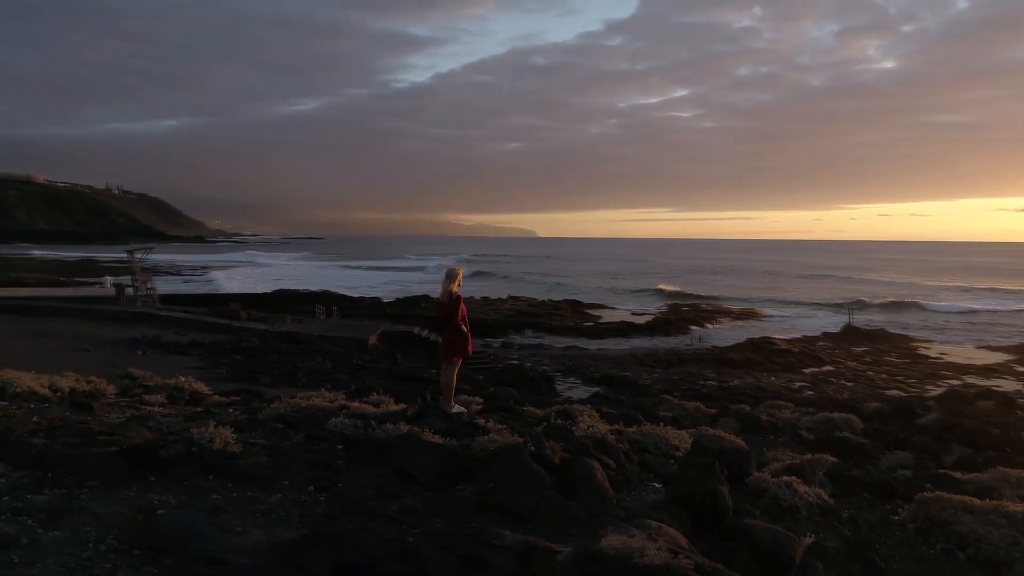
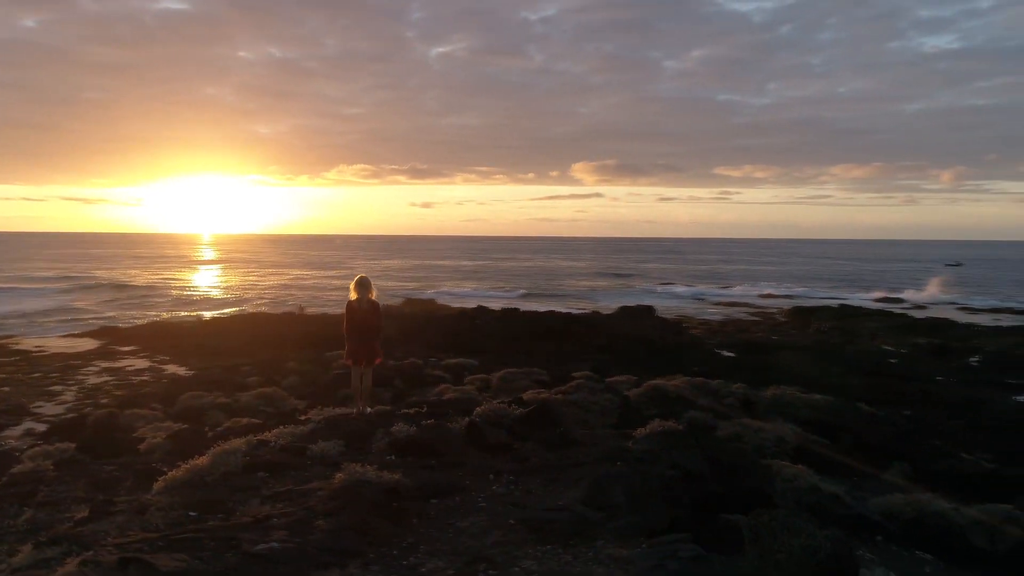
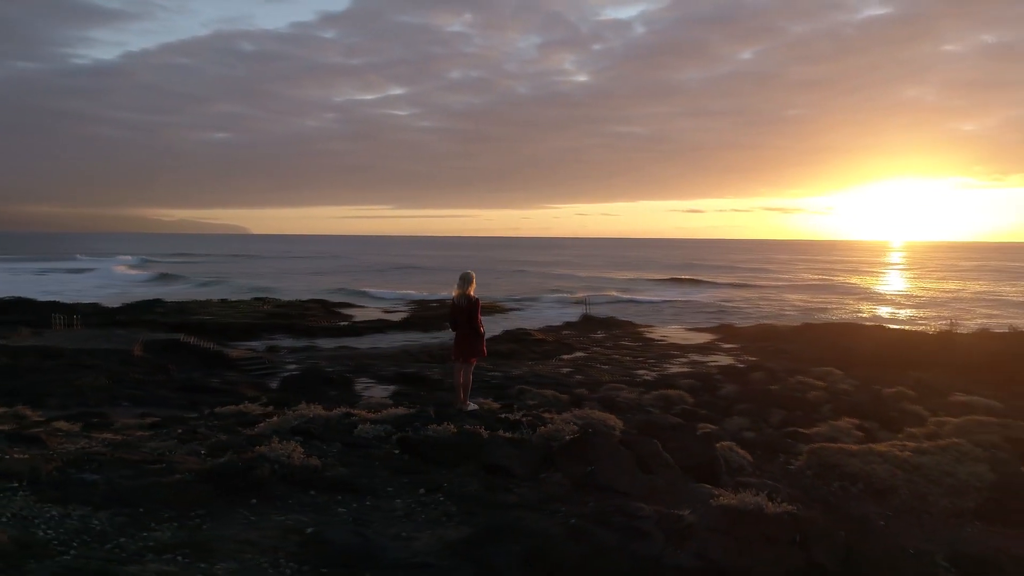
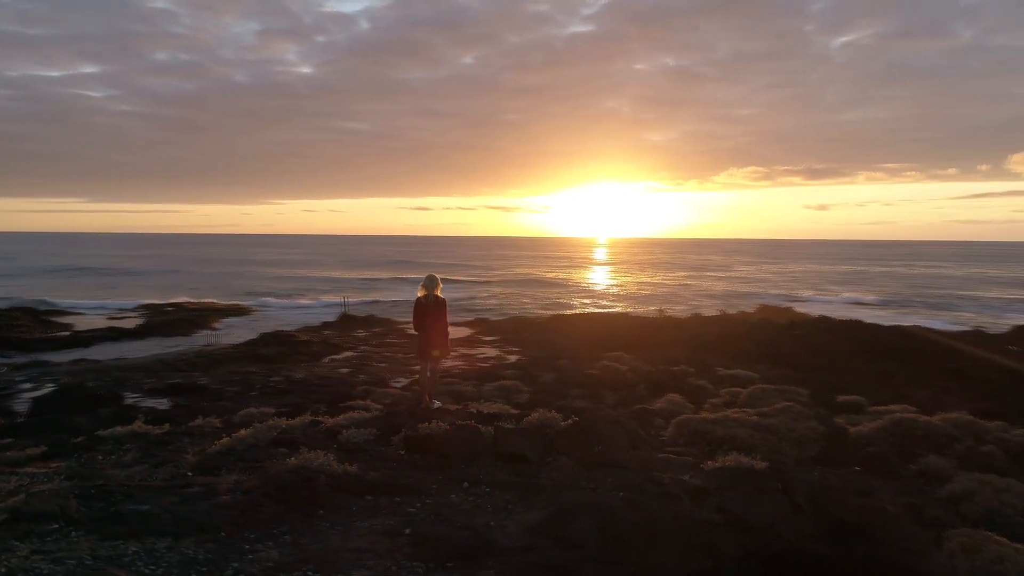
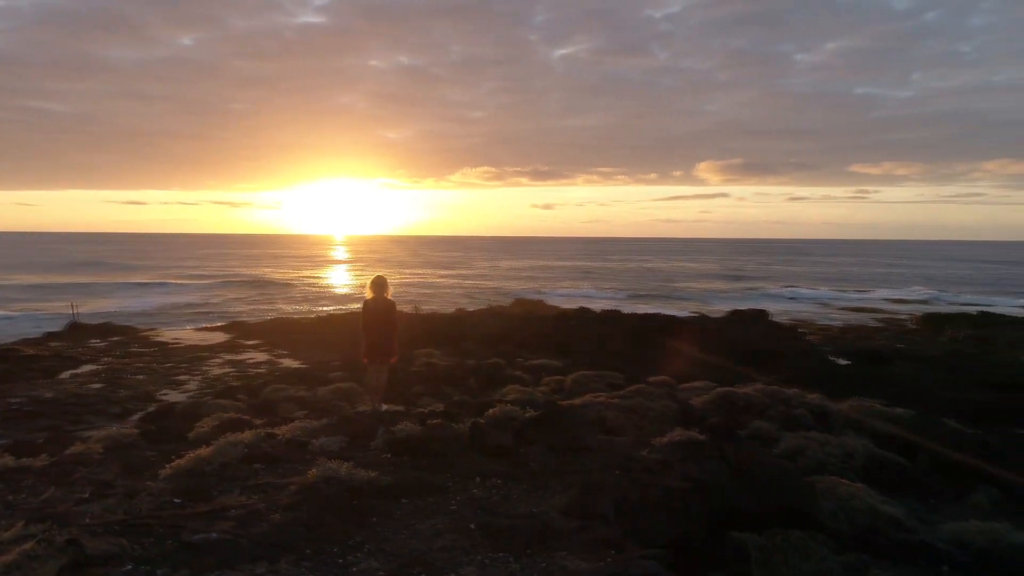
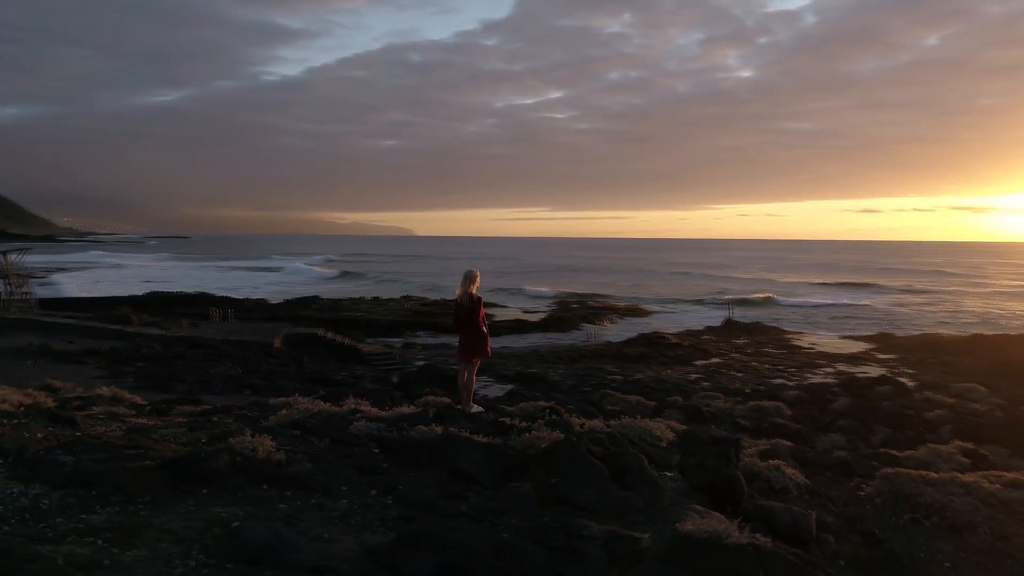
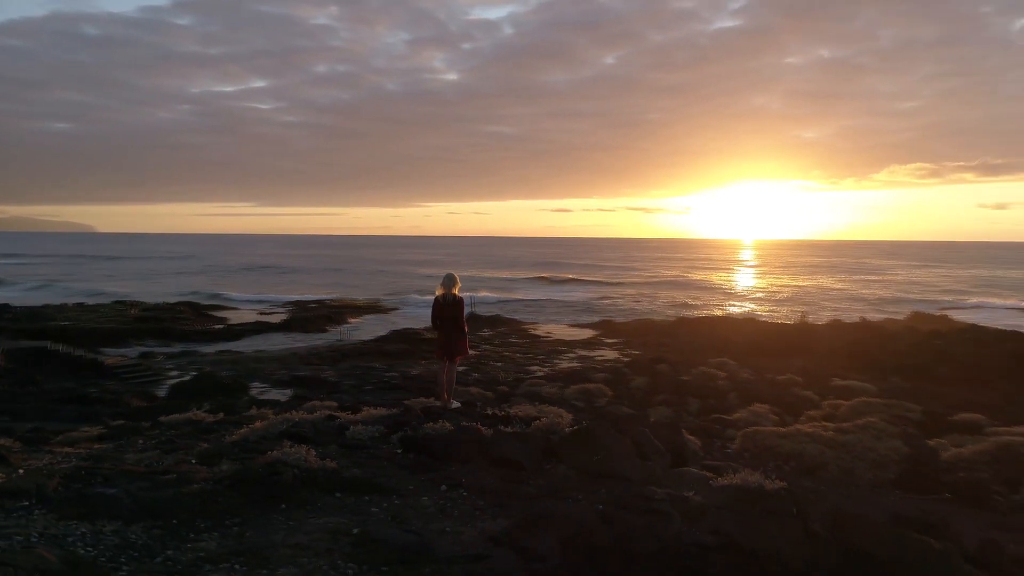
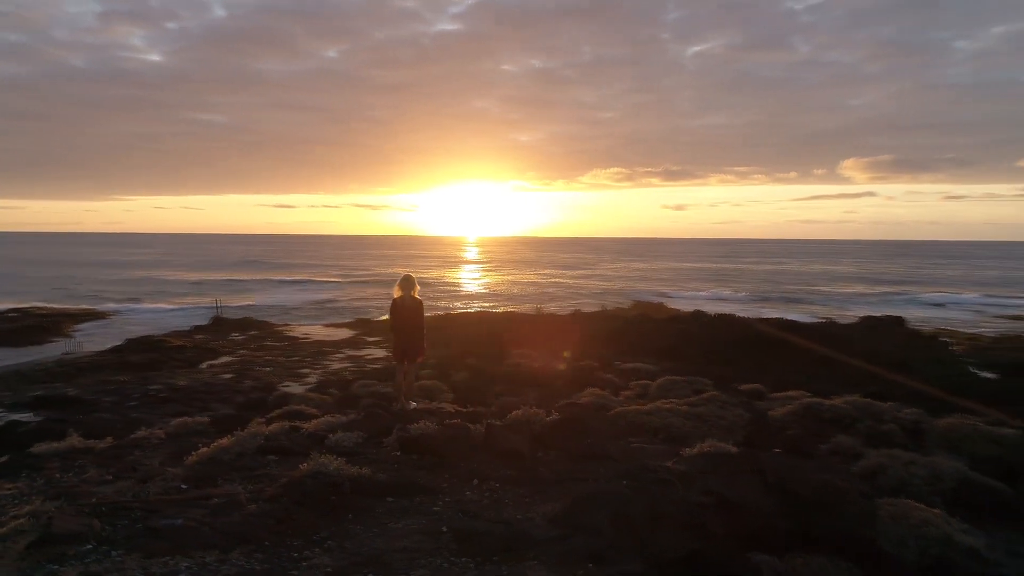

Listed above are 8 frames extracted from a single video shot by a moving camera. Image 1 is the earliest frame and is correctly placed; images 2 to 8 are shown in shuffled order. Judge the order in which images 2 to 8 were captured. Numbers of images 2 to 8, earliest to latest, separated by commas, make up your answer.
6, 3, 7, 4, 8, 5, 2
